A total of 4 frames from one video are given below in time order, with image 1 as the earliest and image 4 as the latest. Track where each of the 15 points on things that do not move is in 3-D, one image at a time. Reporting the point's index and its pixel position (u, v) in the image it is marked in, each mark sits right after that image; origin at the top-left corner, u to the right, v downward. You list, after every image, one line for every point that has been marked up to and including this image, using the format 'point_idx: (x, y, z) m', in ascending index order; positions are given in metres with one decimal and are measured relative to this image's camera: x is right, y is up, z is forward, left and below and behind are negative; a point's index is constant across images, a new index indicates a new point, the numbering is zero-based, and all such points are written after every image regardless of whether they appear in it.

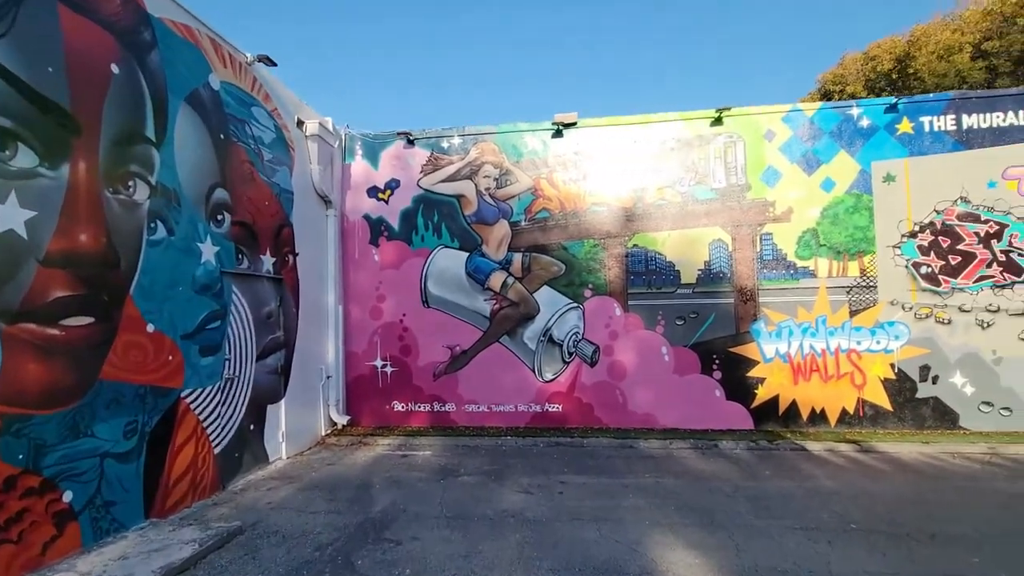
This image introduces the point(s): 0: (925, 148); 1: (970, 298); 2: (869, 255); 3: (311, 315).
0: (+6.9, +2.4, +8.6) m
1: (+7.5, -0.2, +8.3) m
2: (+6.0, +0.6, +8.6) m
3: (-3.5, -0.5, +8.8) m
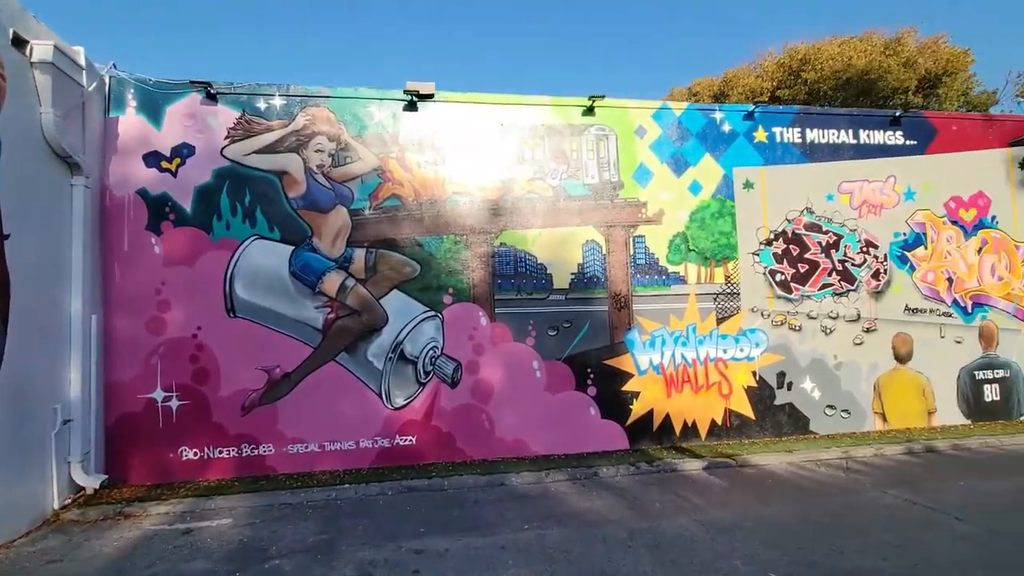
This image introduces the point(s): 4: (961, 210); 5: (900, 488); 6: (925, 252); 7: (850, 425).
0: (+4.5, +2.2, +8.7) m
1: (+5.2, -0.3, +8.6) m
2: (+3.7, +0.4, +8.5) m
3: (-5.5, -0.5, +5.9) m
4: (+8.1, +1.4, +9.2) m
5: (+4.7, -2.4, +6.2) m
6: (+7.3, +0.6, +9.0) m
7: (+5.7, -2.3, +8.6) m
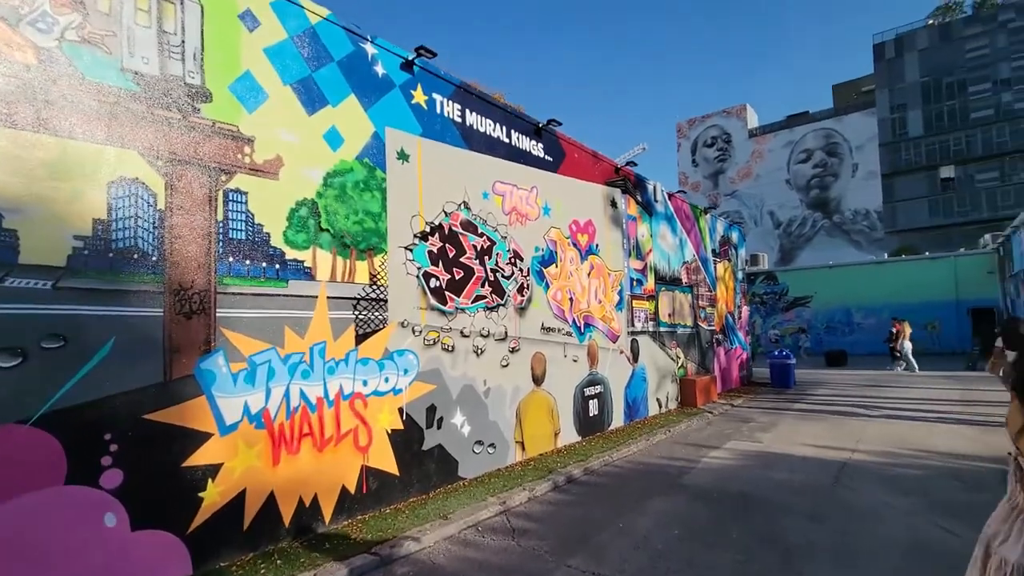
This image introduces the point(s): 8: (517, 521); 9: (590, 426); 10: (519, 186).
0: (-1.0, +2.1, +6.9) m
1: (-0.6, -0.4, +7.1) m
2: (-1.6, +0.4, +6.0) m
3: (-6.6, +0.2, -2.1) m
4: (+1.2, +1.0, +9.6) m
5: (+0.6, -2.5, +4.8) m
6: (+0.8, +0.3, +8.9) m
7: (-0.3, -2.5, +7.3) m
8: (0.0, -2.6, +5.6) m
9: (+1.4, -2.6, +9.5) m
10: (+0.1, +1.6, +8.2) m
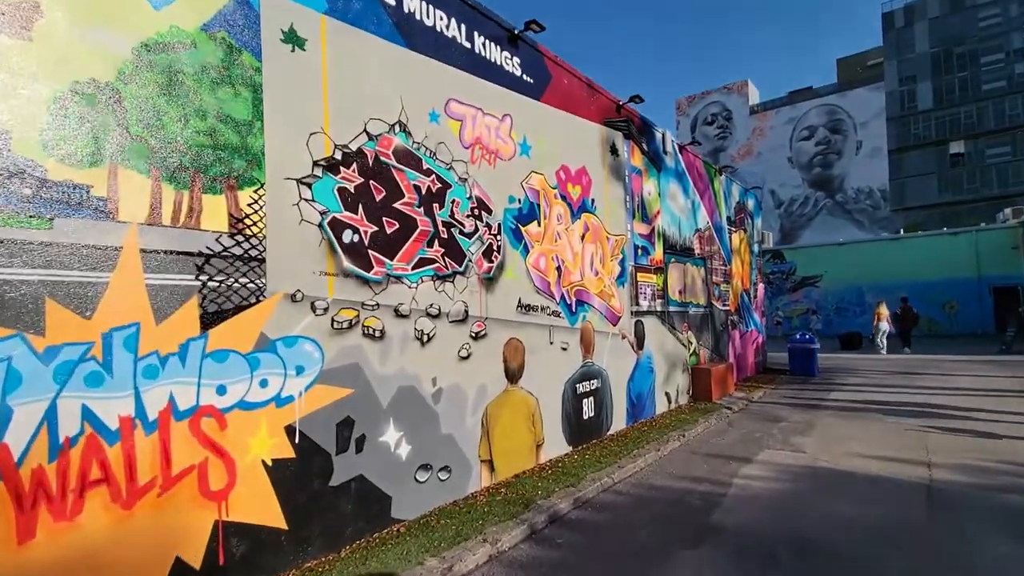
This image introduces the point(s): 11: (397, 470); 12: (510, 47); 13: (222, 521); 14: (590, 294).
0: (-1.5, +2.5, +4.7) m
1: (-1.0, 0.0, +4.9) m
2: (-2.0, +0.8, +3.8) m
3: (-6.9, +0.2, -4.3) m
4: (+0.8, +1.5, +7.4) m
5: (+0.2, -2.2, +2.7) m
6: (+0.3, +0.8, +6.7) m
7: (-0.7, -2.1, +5.2) m
8: (-0.3, -2.2, +3.5) m
9: (+1.0, -2.1, +7.4) m
10: (-0.3, +2.1, +6.0) m
11: (-1.1, -1.7, +4.7) m
12: (0.0, +3.1, +6.5) m
13: (-2.0, -1.6, +3.6) m
14: (+1.2, -0.1, +7.7) m
